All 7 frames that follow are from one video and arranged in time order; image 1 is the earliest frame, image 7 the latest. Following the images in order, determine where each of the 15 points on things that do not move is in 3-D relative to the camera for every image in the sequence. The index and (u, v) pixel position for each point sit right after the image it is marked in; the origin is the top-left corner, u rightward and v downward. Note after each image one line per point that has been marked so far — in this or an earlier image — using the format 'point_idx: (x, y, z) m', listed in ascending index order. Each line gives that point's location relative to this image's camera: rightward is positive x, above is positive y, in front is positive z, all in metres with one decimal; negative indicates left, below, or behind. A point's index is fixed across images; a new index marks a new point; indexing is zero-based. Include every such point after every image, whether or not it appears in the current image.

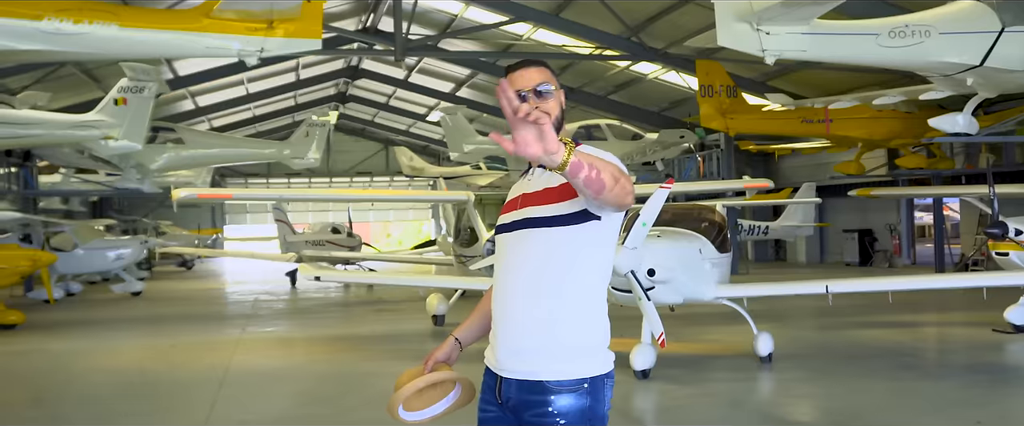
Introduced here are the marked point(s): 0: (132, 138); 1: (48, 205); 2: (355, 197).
0: (-4.7, +0.9, +8.5) m
1: (-10.5, +0.2, +15.9) m
2: (-1.5, +0.1, +6.4) m
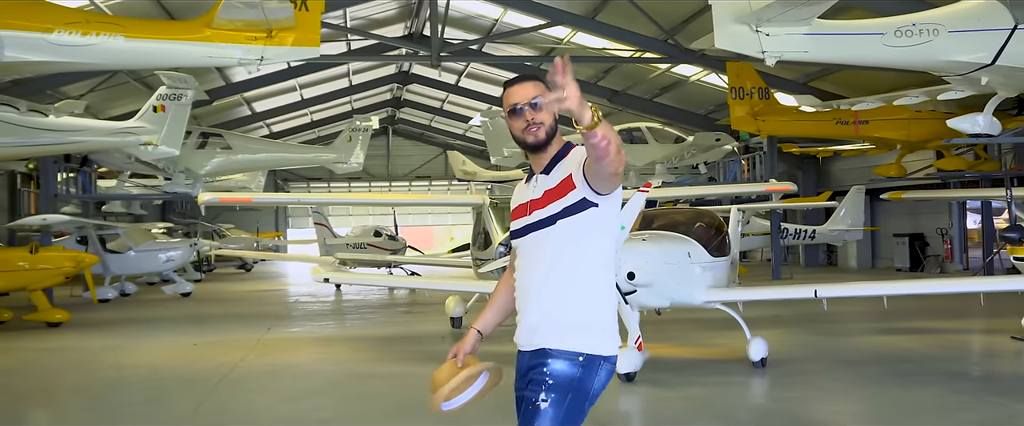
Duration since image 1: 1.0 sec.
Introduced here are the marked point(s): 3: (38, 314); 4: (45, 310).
0: (-4.4, +0.9, +9.0) m
1: (-9.5, +0.1, +16.9) m
2: (-1.4, +0.1, +6.6) m
3: (-5.5, -1.2, +8.1) m
4: (-5.4, -1.1, +8.2) m
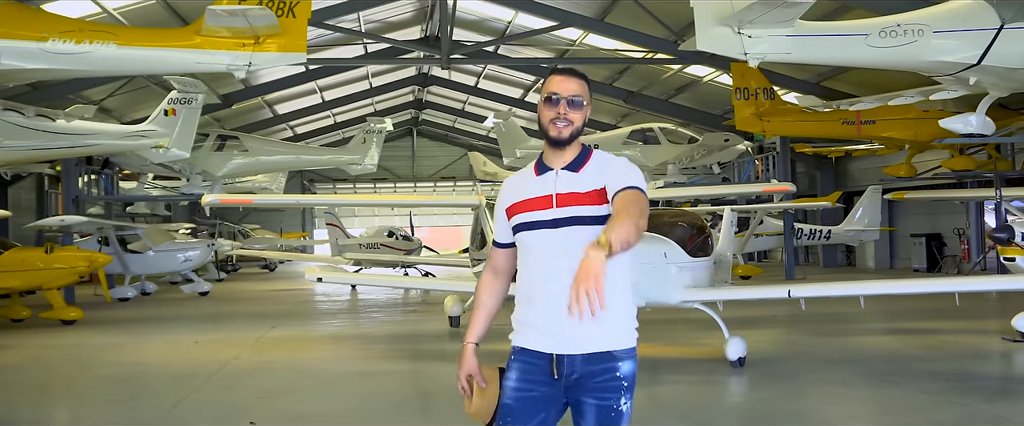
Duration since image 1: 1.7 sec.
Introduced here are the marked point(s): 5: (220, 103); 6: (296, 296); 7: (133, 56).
0: (-4.4, +0.9, +9.3) m
1: (-9.2, +0.1, +17.3) m
2: (-1.4, +0.1, +6.7) m
3: (-5.5, -1.2, +8.5) m
4: (-5.4, -1.2, +8.5) m
5: (-6.5, +2.5, +15.7) m
6: (-4.2, -1.6, +13.9) m
7: (-2.7, +1.1, +5.0) m
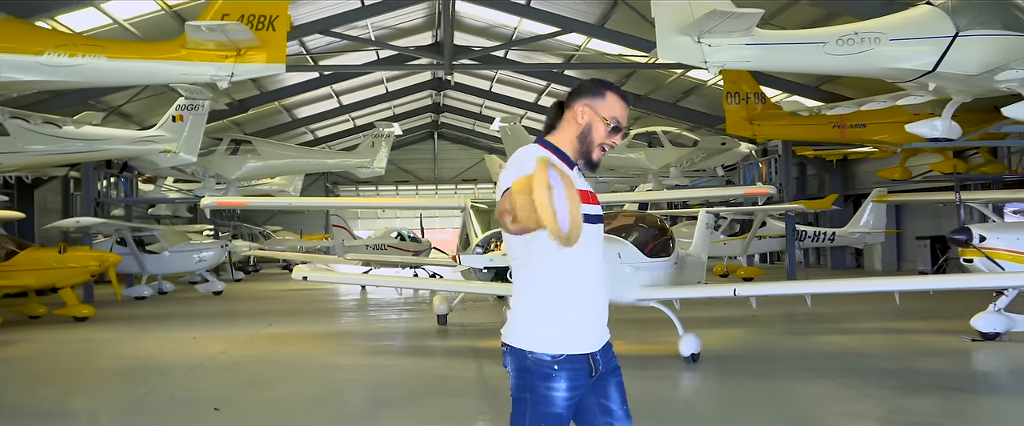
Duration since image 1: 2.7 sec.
0: (-4.5, +0.9, +9.7) m
1: (-9.0, 0.0, +17.9) m
2: (-1.6, +0.1, +7.0) m
3: (-5.6, -1.2, +8.9) m
4: (-5.5, -1.2, +9.0) m
5: (-6.3, +2.4, +16.2) m
6: (-4.1, -1.6, +14.3) m
7: (-2.9, +1.1, +5.4) m
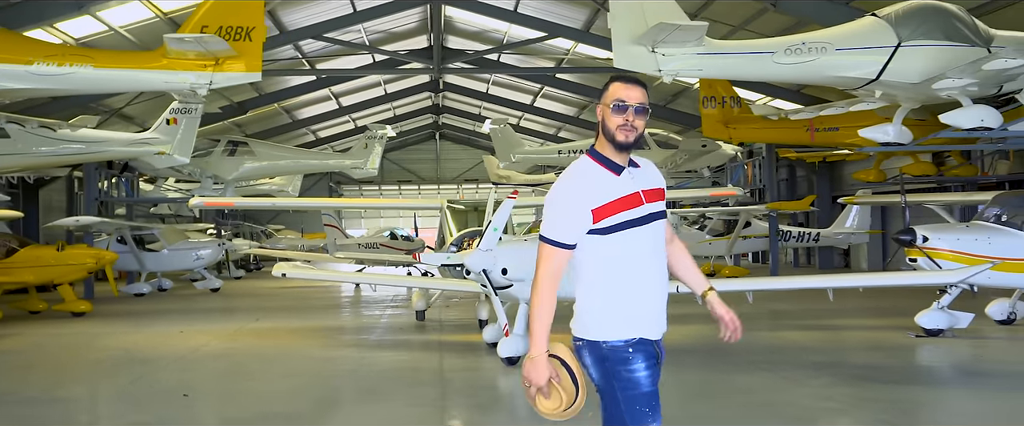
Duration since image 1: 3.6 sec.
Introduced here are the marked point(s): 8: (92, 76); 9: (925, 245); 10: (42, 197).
0: (-4.7, +0.9, +10.1) m
1: (-9.1, +0.1, +18.3) m
2: (-1.9, +0.1, +7.4) m
3: (-5.9, -1.2, +9.3) m
4: (-5.8, -1.2, +9.3) m
5: (-6.5, +2.4, +16.6) m
6: (-4.3, -1.6, +14.7) m
7: (-3.2, +1.1, +5.7) m
8: (-3.4, +1.1, +5.7) m
9: (+3.4, -0.3, +5.8) m
10: (-10.3, +0.4, +15.5) m
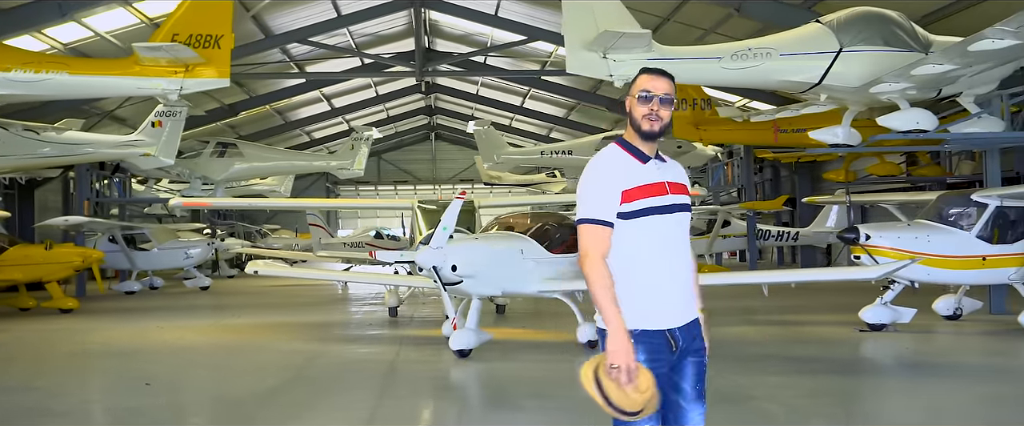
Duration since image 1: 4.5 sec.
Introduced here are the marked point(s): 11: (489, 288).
0: (-5.1, +0.9, +10.3) m
1: (-9.4, 0.0, +18.6) m
2: (-2.3, +0.1, +7.6) m
3: (-6.2, -1.2, +9.6) m
4: (-6.1, -1.2, +9.6) m
5: (-6.8, +2.4, +16.8) m
6: (-4.6, -1.6, +15.0) m
7: (-3.6, +1.1, +6.0) m
8: (-3.7, +1.1, +6.0) m
9: (+3.1, -0.3, +6.1) m
10: (-10.6, +0.3, +15.8) m
11: (-0.1, -0.6, +5.3) m
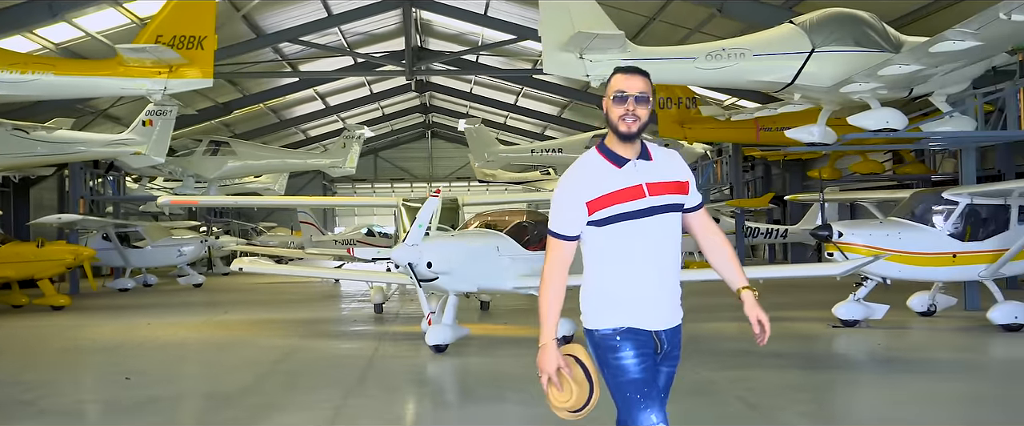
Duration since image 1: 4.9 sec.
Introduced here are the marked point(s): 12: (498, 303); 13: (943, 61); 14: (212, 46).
0: (-5.2, +0.9, +10.4) m
1: (-9.6, +0.1, +18.7) m
2: (-2.4, +0.1, +7.7) m
3: (-6.4, -1.2, +9.7) m
4: (-6.3, -1.1, +9.7) m
5: (-7.0, +2.5, +16.9) m
6: (-4.8, -1.6, +15.1) m
7: (-3.8, +1.1, +6.1) m
8: (-3.9, +1.1, +6.1) m
9: (+2.9, -0.2, +6.2) m
10: (-10.8, +0.4, +15.9) m
11: (-0.3, -0.6, +5.5) m
12: (-0.2, -1.1, +8.8) m
13: (+3.2, +1.1, +5.3) m
14: (-2.6, +1.4, +6.1) m
